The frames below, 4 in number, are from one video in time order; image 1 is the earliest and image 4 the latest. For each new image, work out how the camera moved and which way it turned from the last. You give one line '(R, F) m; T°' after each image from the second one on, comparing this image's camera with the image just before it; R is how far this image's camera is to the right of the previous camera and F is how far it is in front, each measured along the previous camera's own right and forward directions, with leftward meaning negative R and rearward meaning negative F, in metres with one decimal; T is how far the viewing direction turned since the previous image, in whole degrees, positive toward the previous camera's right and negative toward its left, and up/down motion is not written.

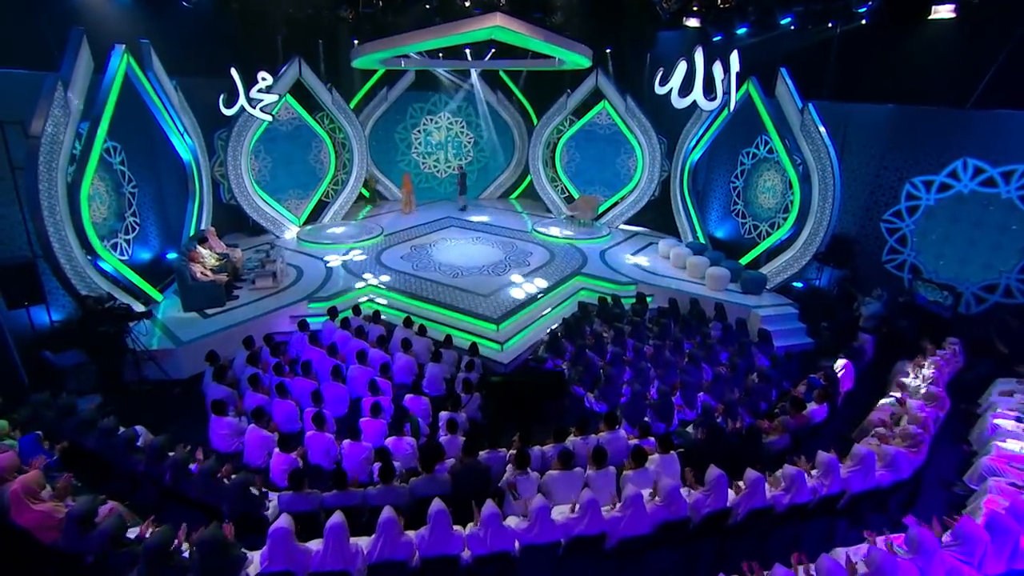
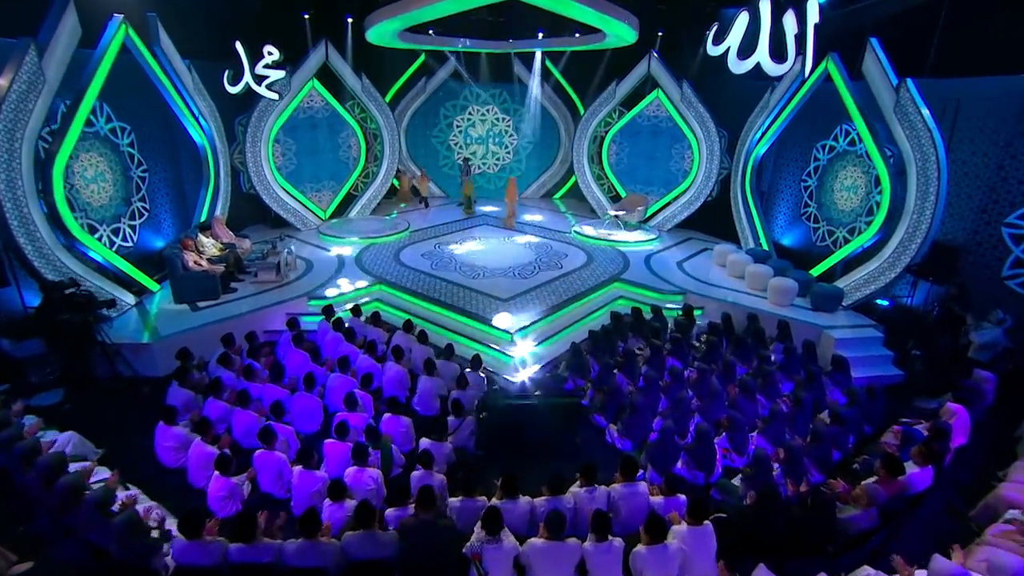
(+0.4, +1.1) m; -6°
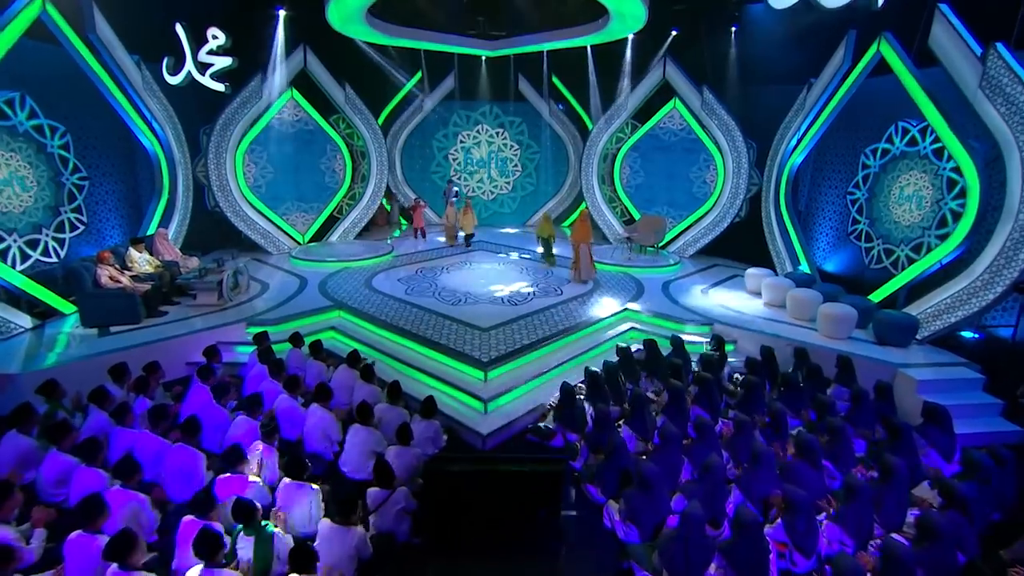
(+0.4, +1.4) m; -2°
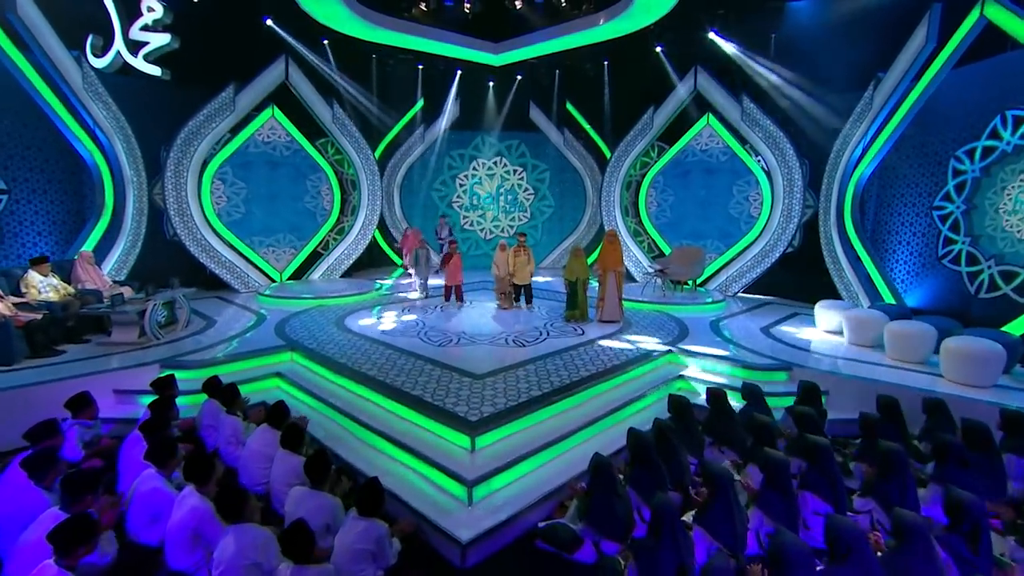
(+0.1, +1.6) m; -2°
